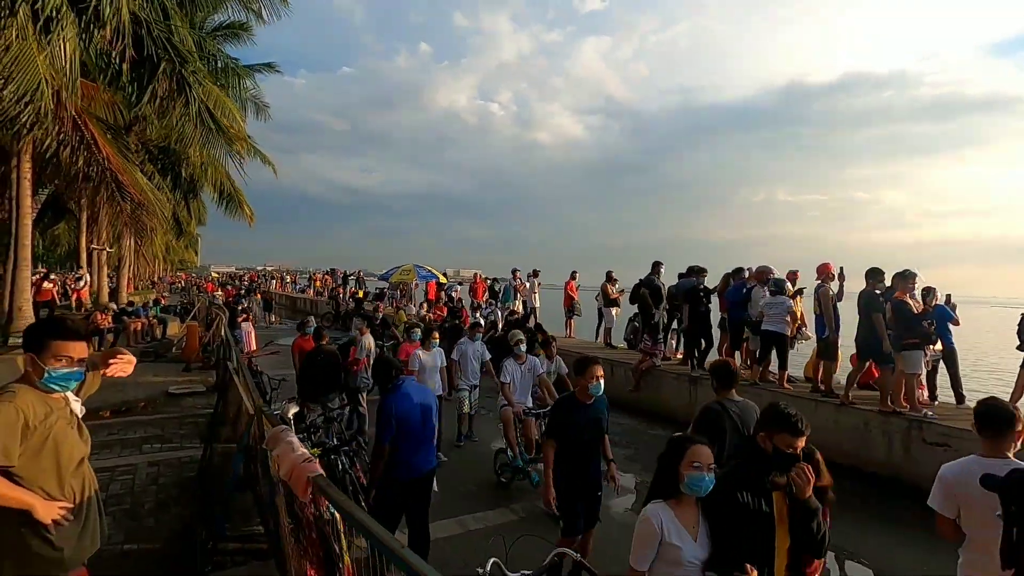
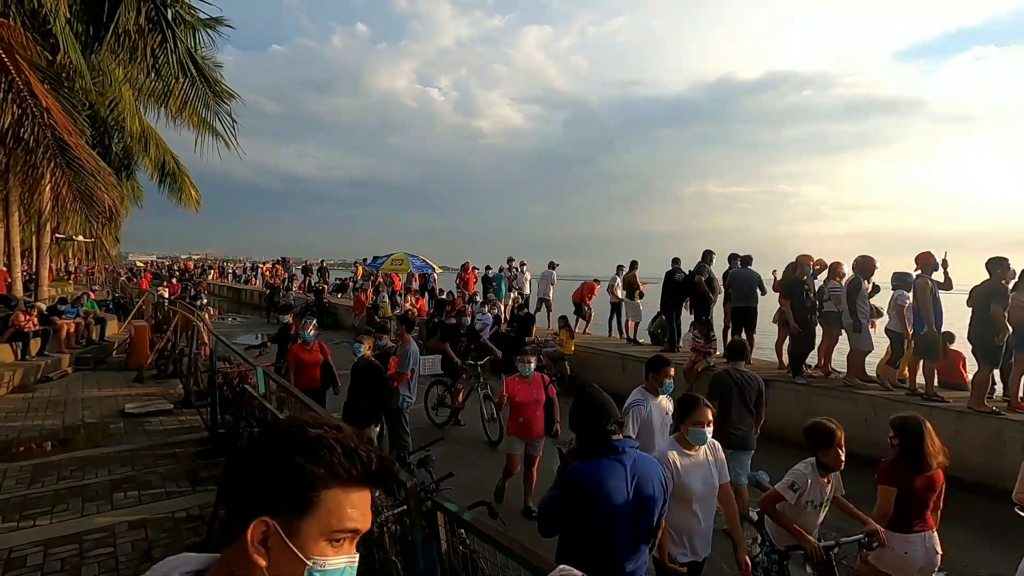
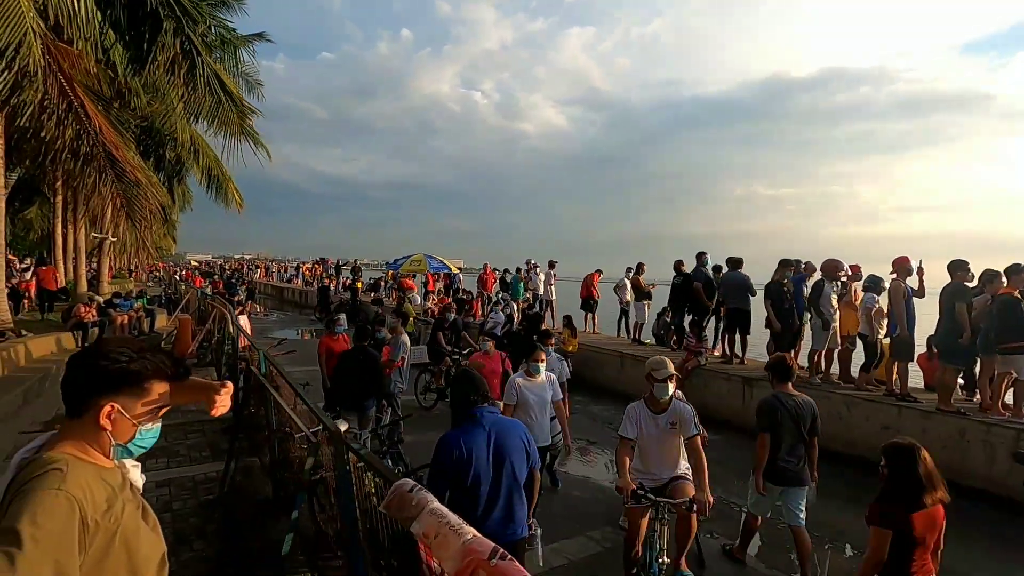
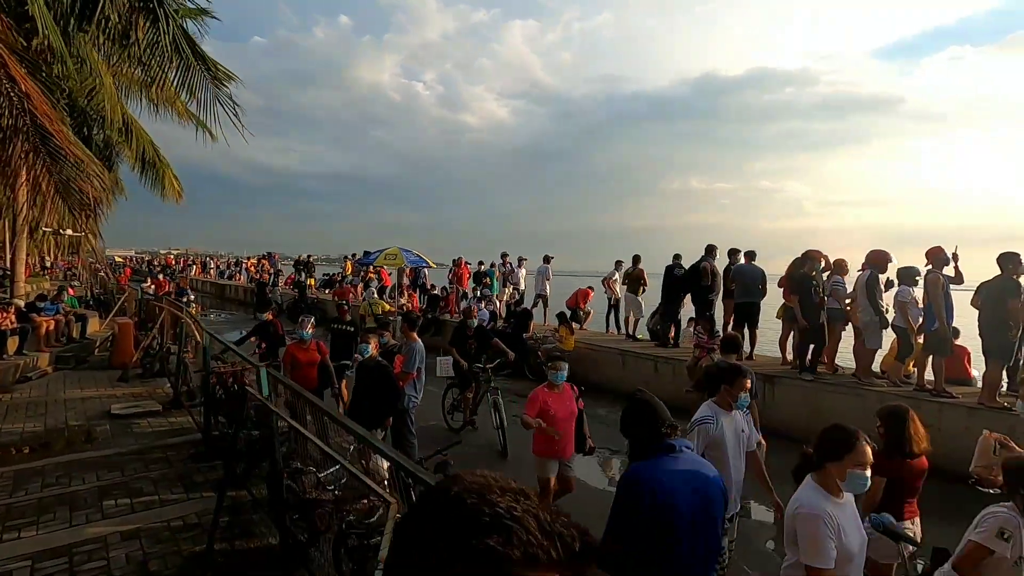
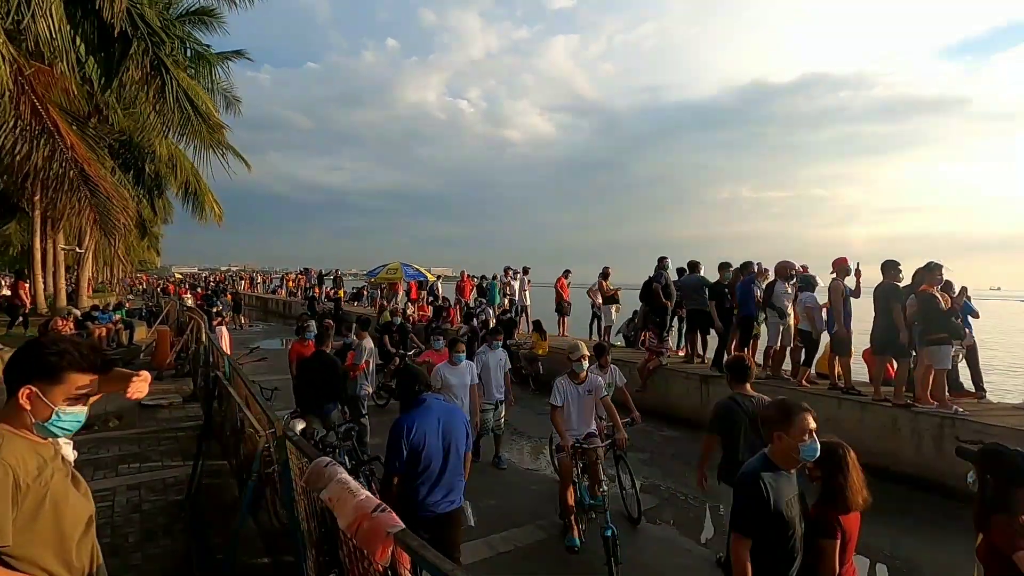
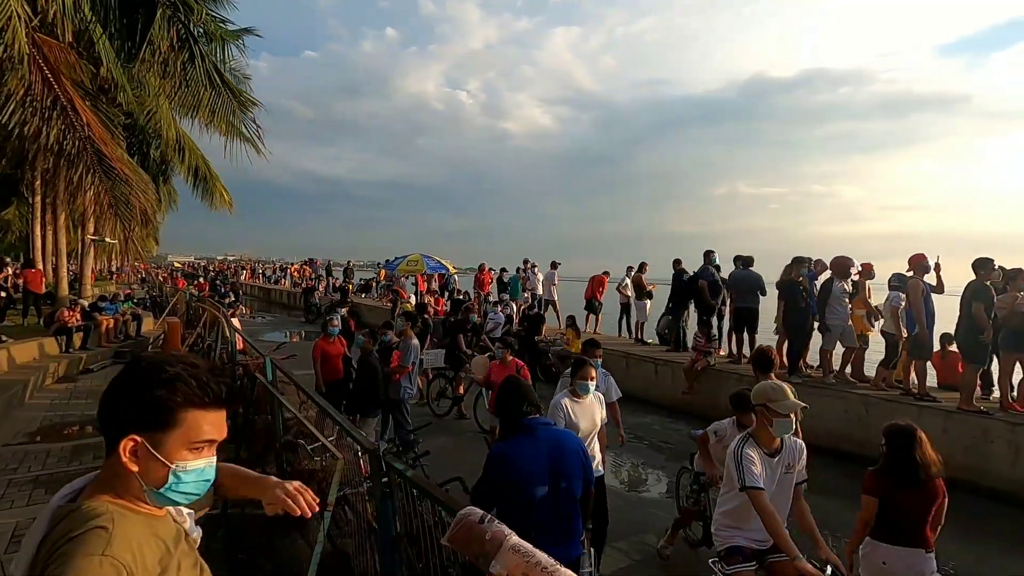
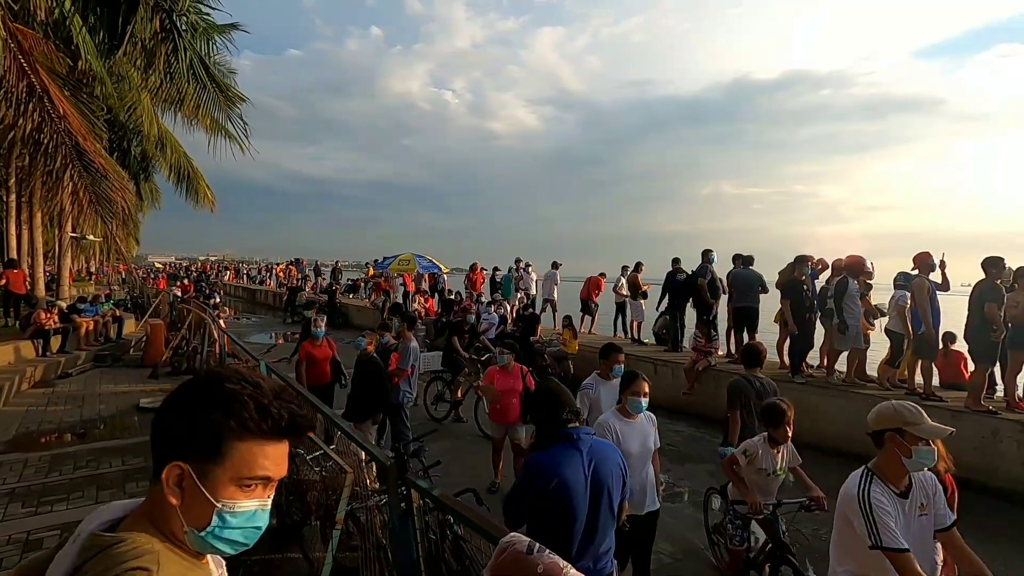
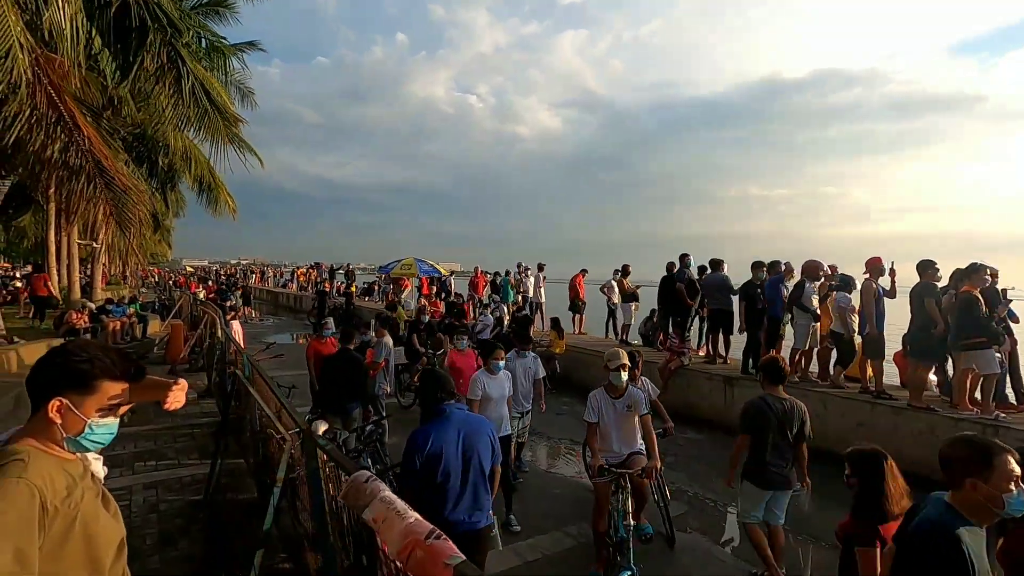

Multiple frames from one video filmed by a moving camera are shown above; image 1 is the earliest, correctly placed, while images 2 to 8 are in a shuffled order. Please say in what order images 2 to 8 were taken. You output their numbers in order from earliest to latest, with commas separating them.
5, 8, 3, 6, 7, 2, 4
